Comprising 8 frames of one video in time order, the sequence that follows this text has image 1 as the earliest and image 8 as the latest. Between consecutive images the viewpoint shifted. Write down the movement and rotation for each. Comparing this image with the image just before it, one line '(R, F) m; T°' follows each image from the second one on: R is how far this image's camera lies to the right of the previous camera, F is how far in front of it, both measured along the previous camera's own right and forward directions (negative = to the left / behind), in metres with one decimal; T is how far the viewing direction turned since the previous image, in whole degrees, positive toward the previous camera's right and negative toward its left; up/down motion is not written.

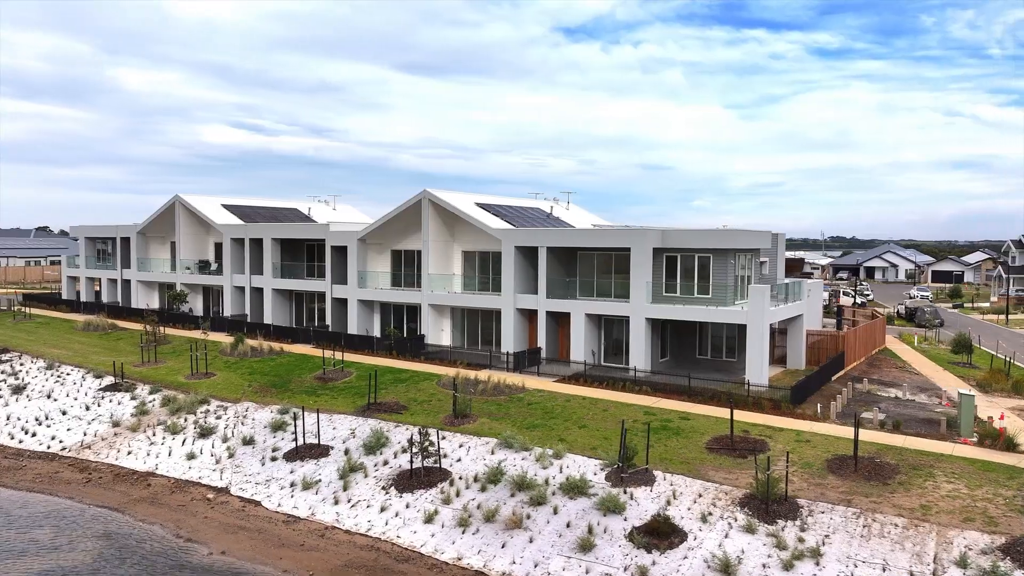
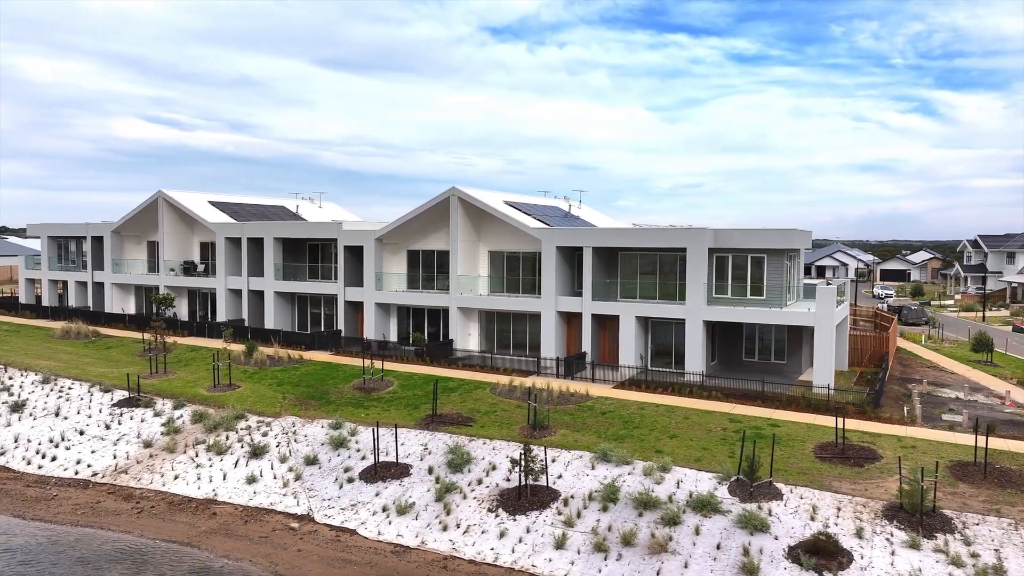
(-3.6, +1.3) m; +5°
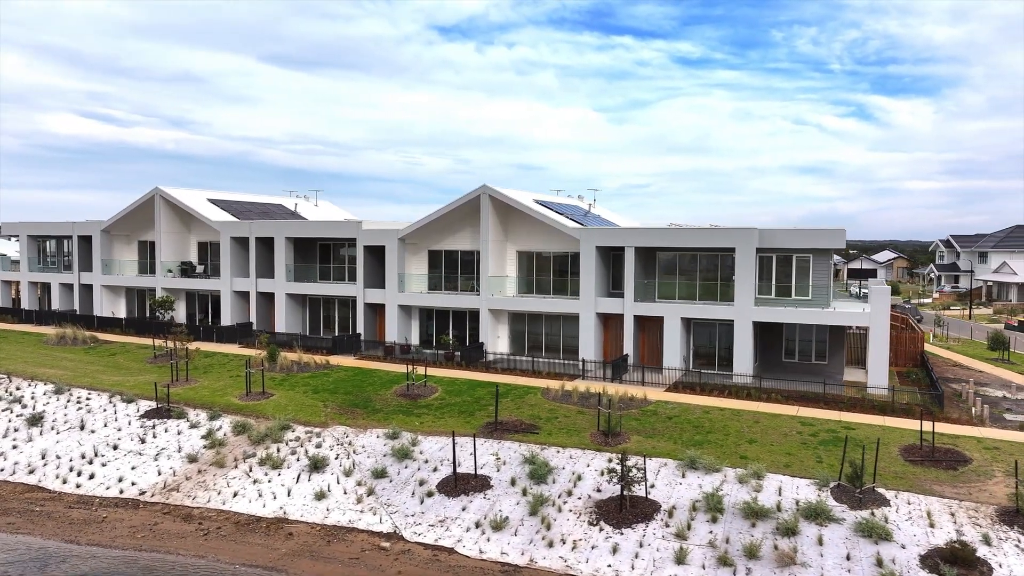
(-2.7, +0.8) m; +4°
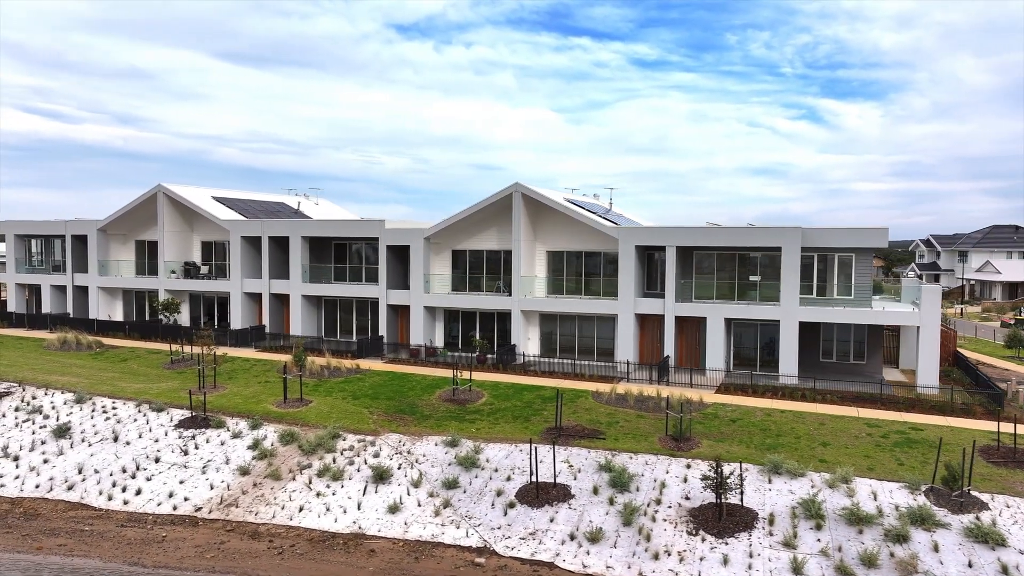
(-2.3, +0.7) m; +3°
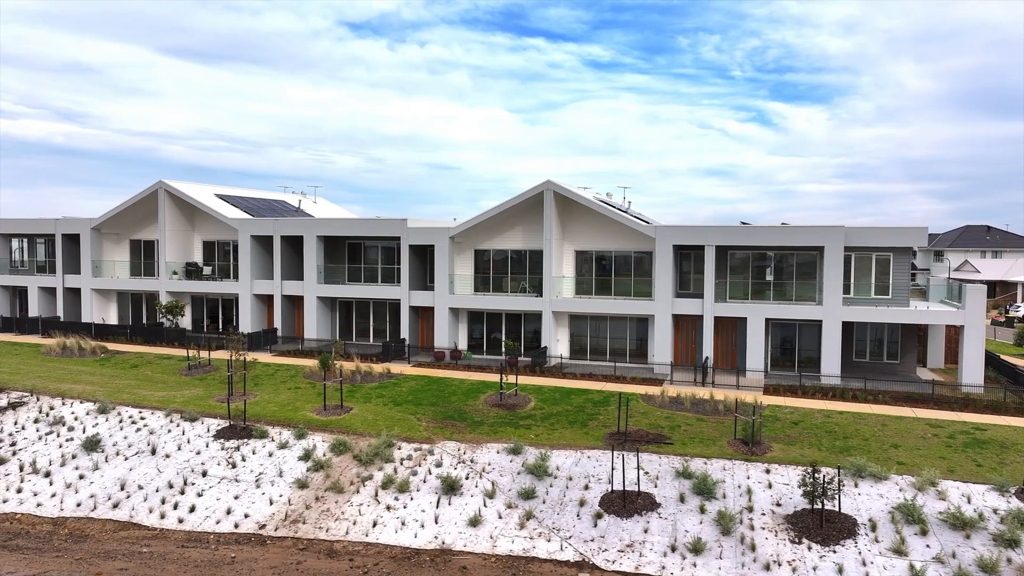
(-2.3, +0.7) m; +3°
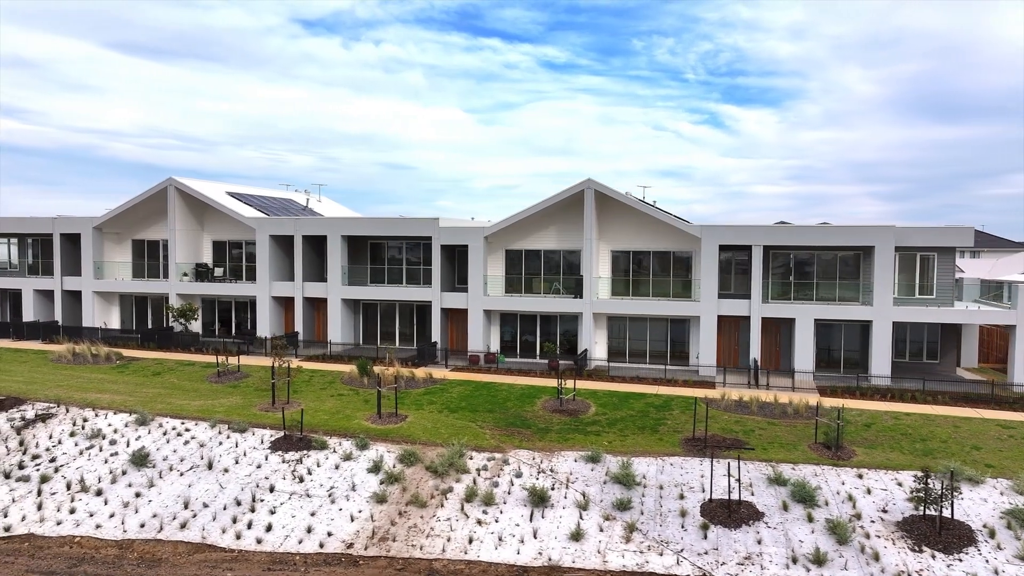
(-2.5, +0.8) m; +3°
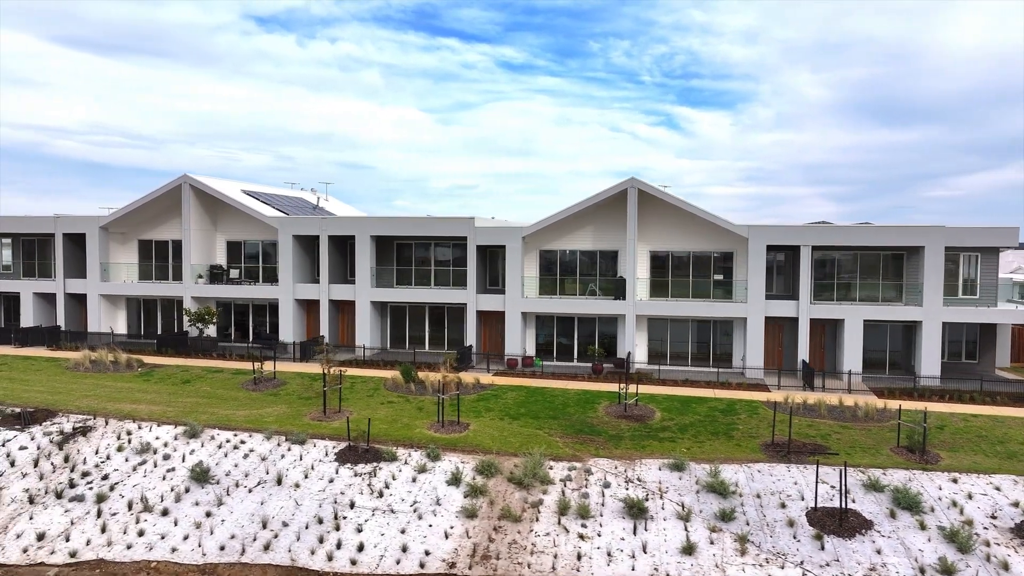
(-2.4, +0.7) m; +3°
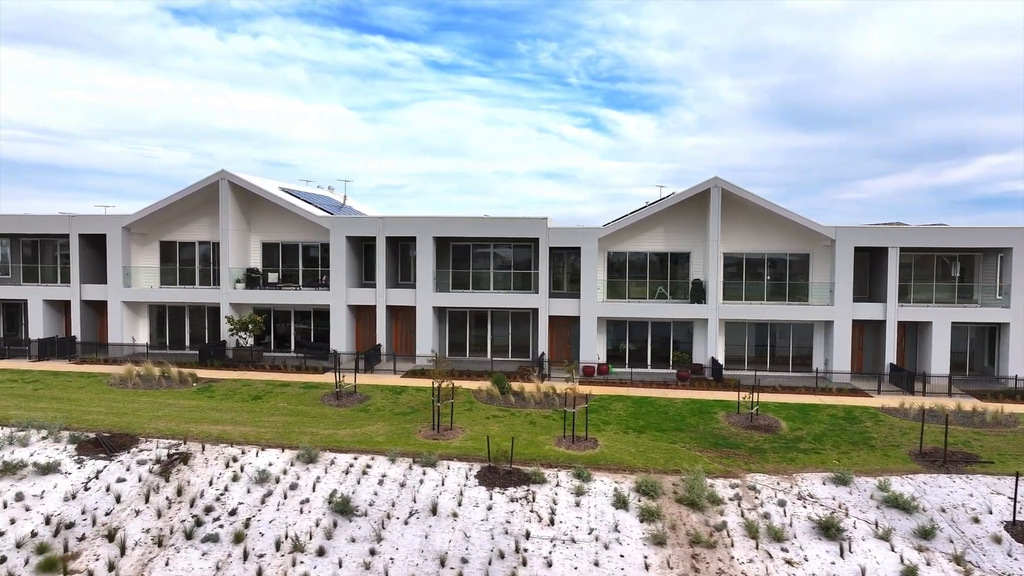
(-4.2, +1.4) m; +5°
